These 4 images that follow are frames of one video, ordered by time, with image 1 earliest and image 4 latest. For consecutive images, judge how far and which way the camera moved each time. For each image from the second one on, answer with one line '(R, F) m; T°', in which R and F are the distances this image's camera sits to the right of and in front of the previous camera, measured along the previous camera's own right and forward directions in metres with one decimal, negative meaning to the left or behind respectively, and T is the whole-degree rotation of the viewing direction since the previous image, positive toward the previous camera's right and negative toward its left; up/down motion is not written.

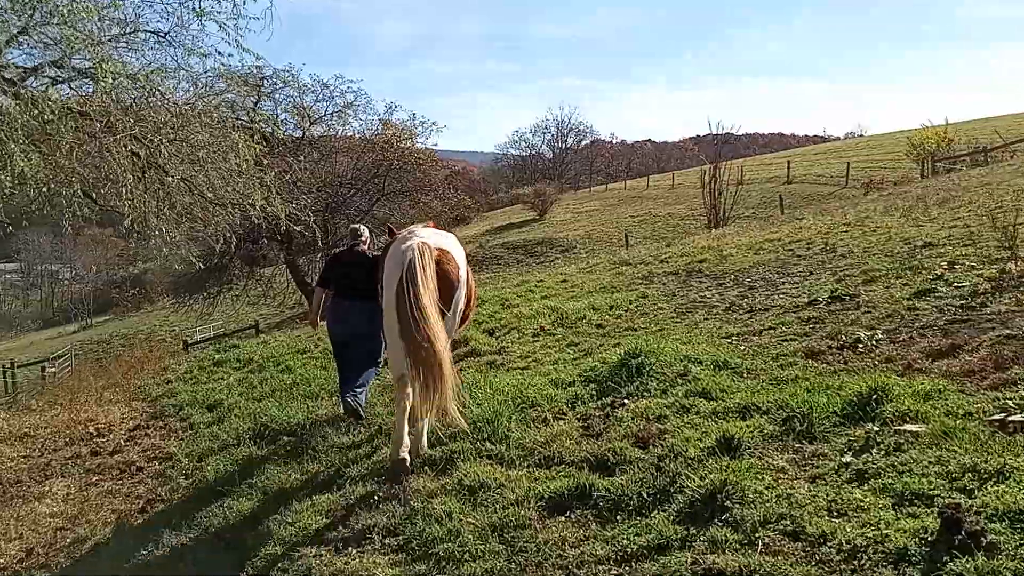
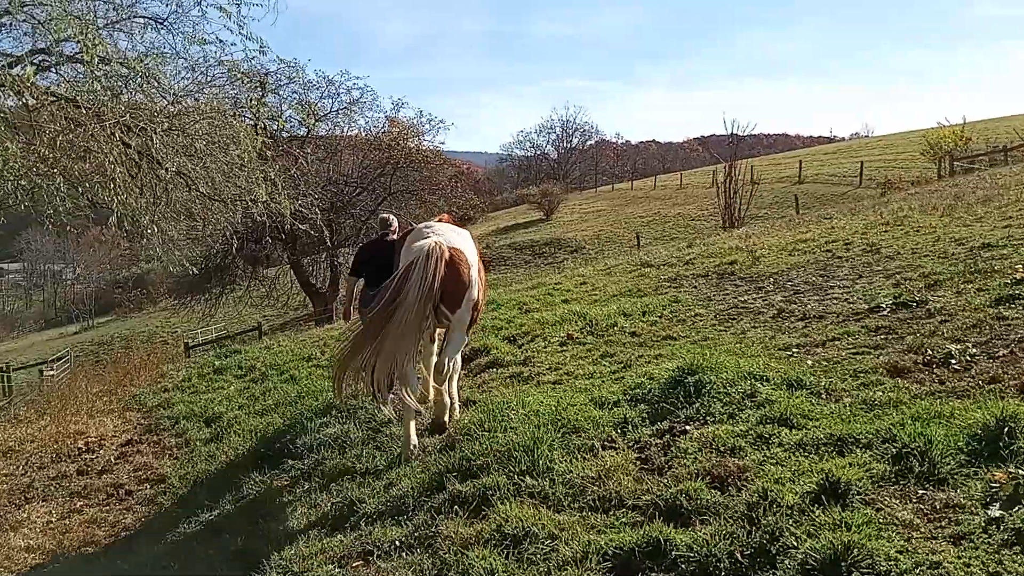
(-0.2, +0.7) m; 0°
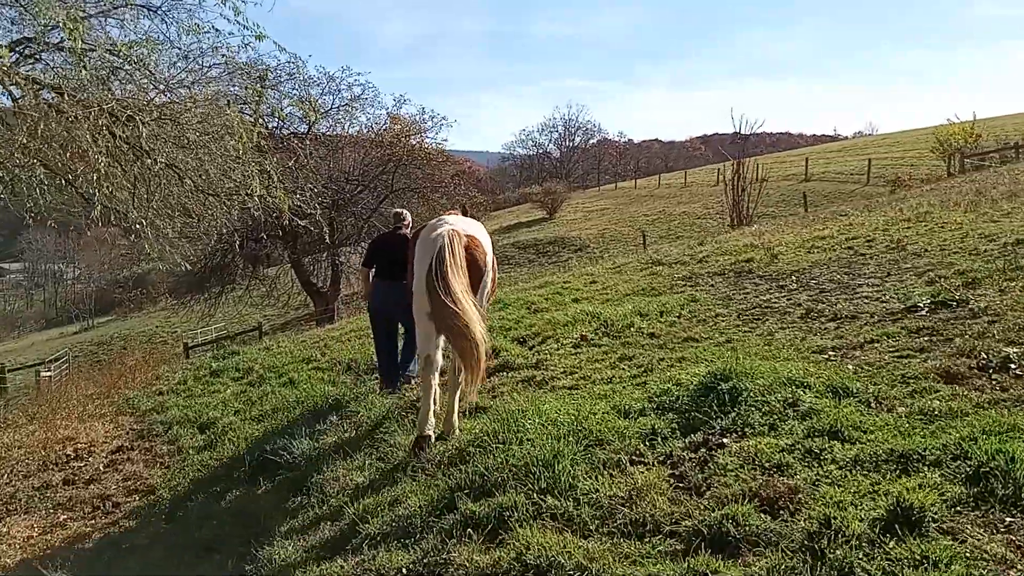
(-0.1, +0.4) m; 0°
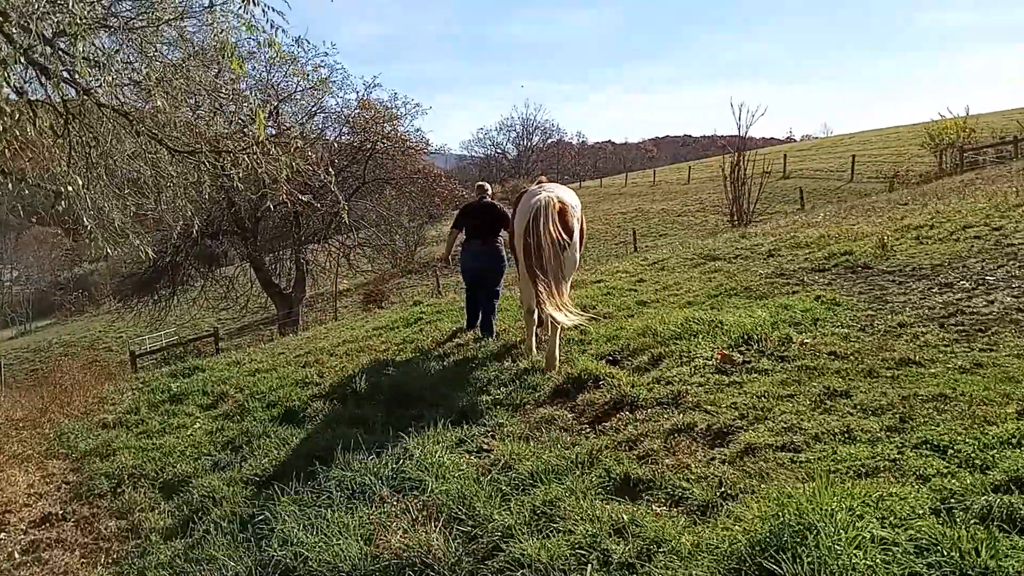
(-0.9, +2.2) m; +3°
